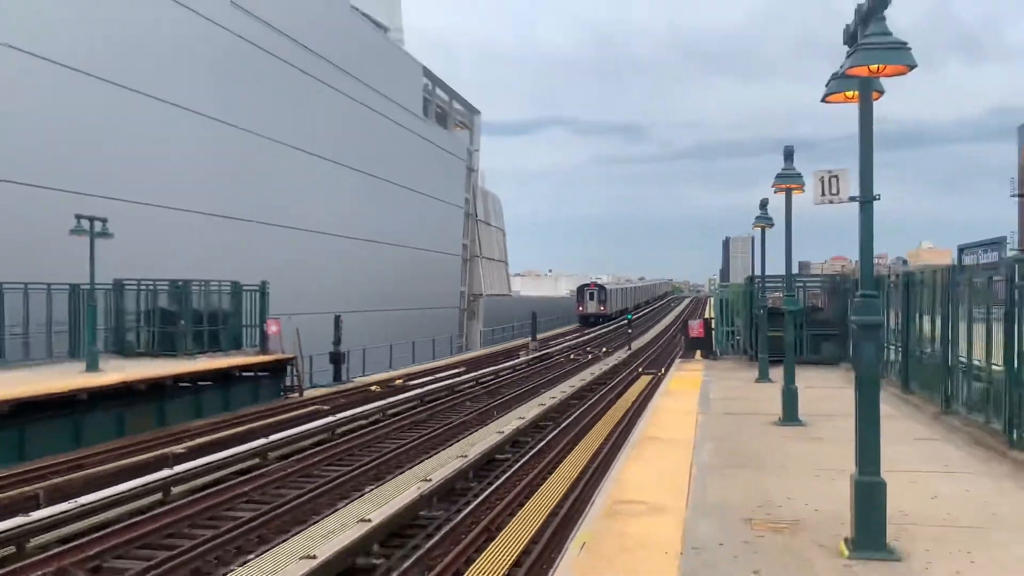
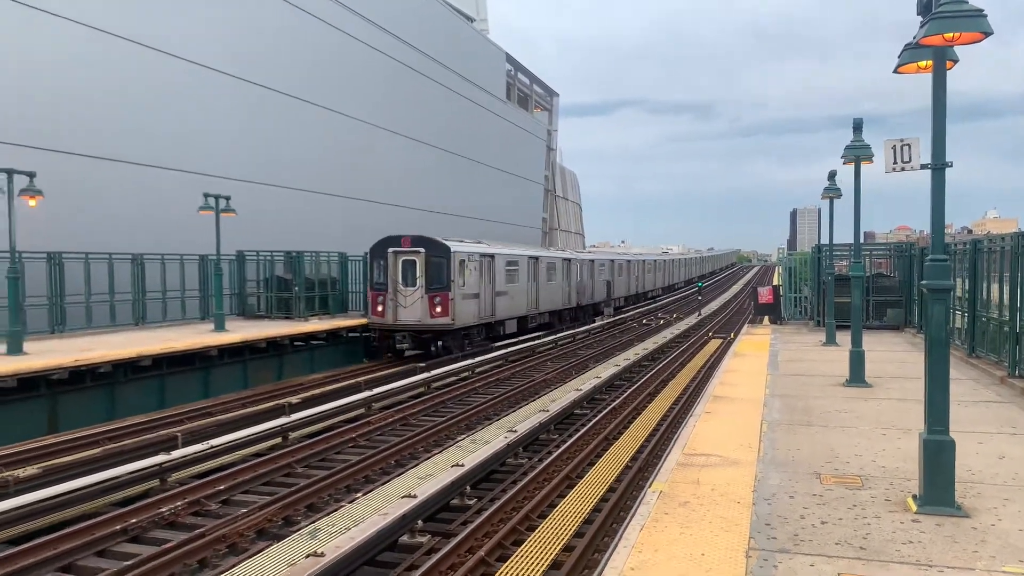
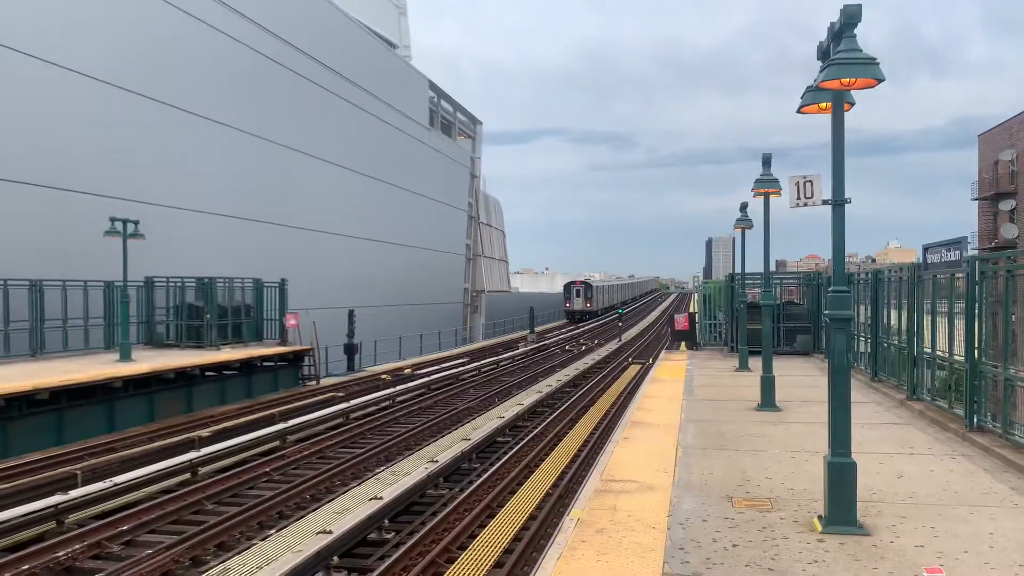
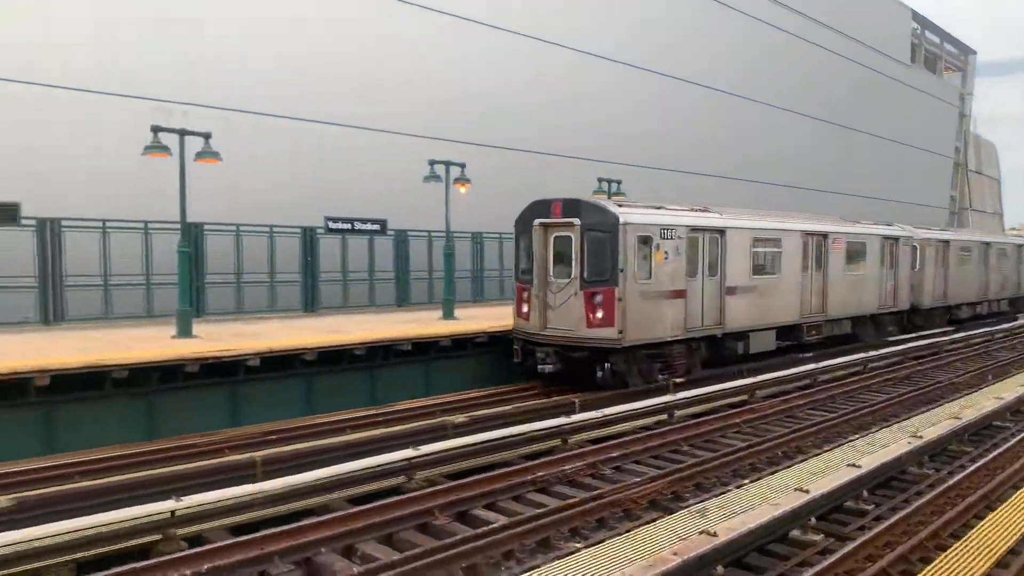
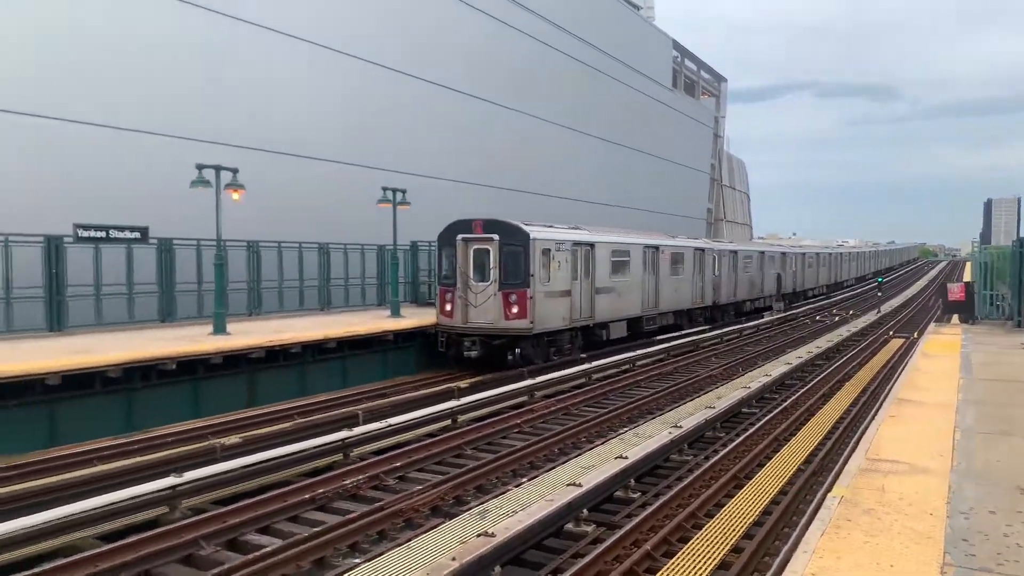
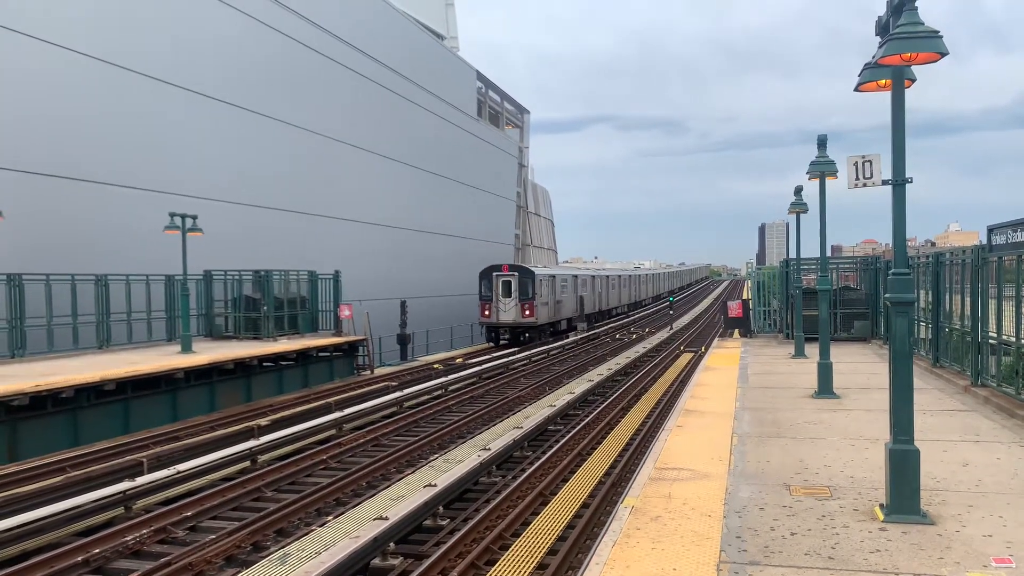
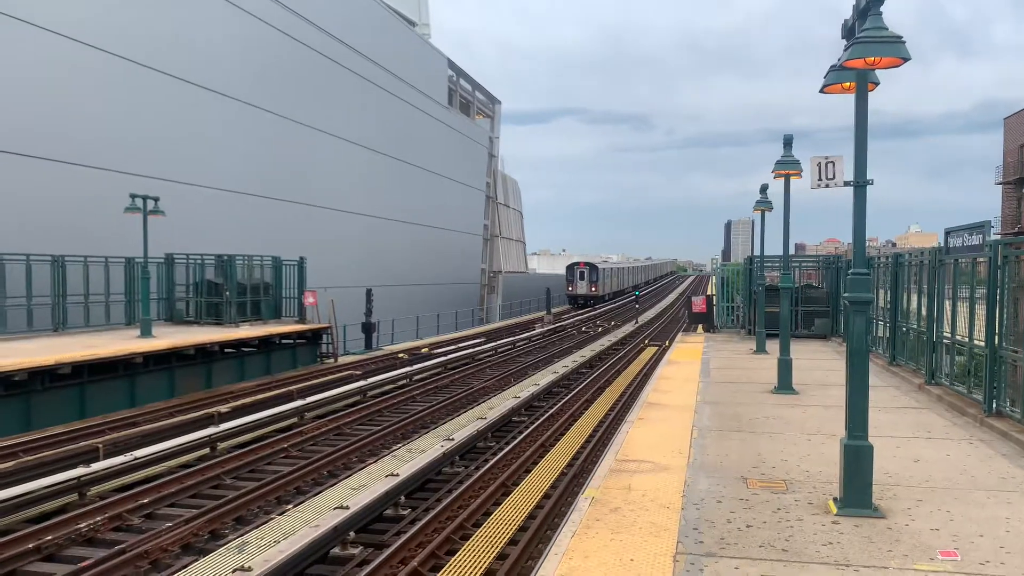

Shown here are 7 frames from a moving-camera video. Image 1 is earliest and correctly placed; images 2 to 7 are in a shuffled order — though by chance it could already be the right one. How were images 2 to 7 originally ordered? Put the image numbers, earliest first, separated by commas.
3, 7, 6, 2, 5, 4
